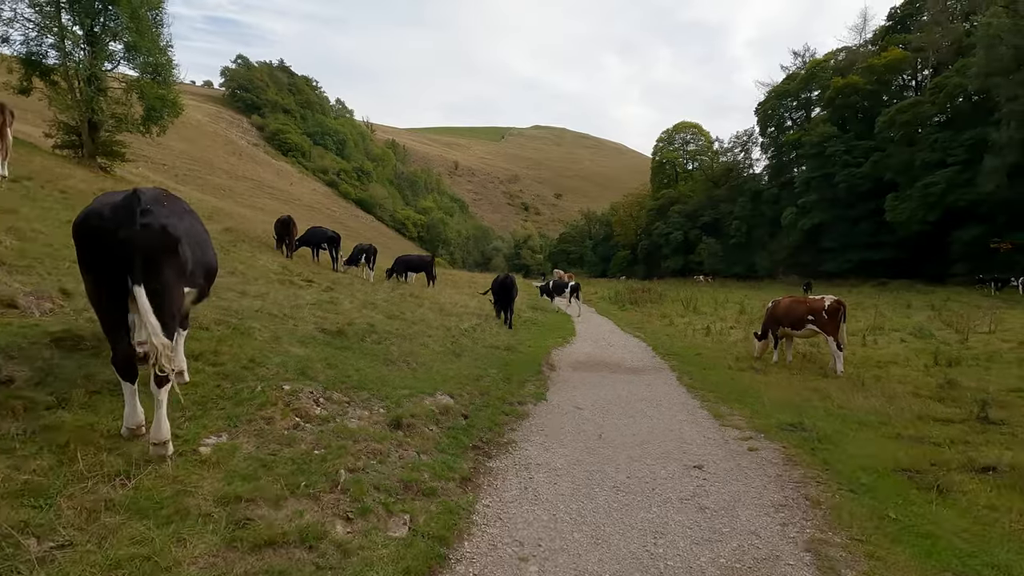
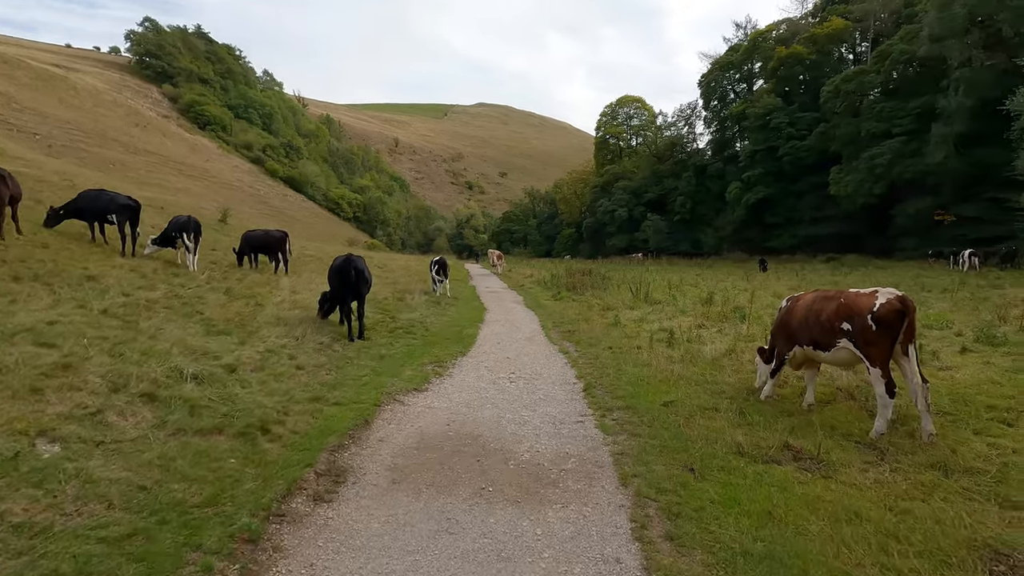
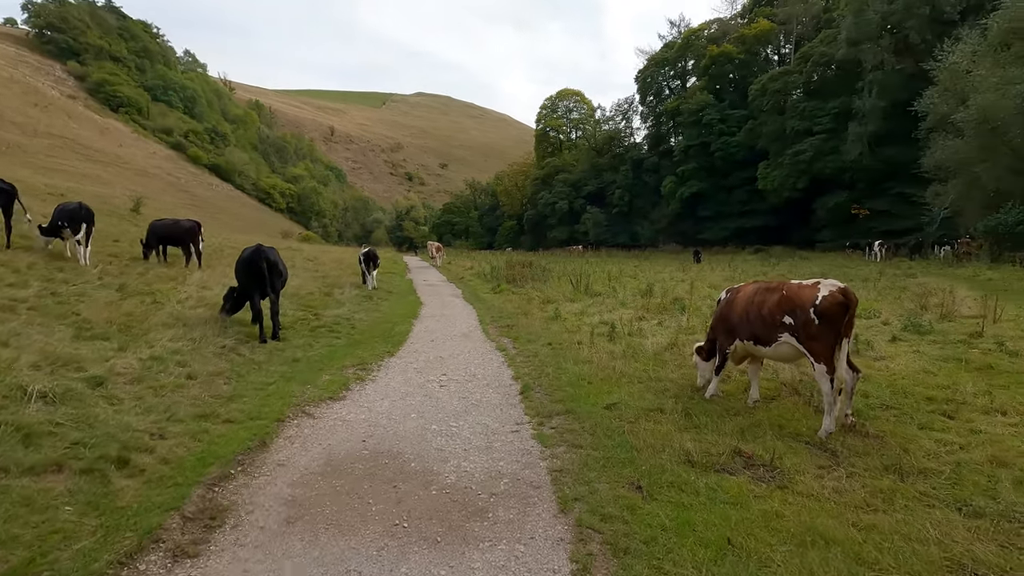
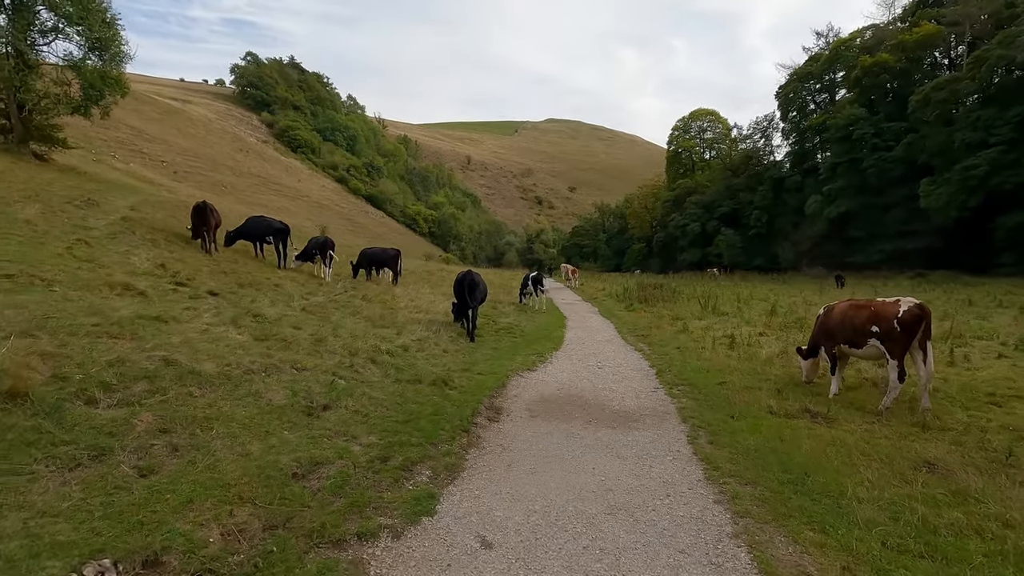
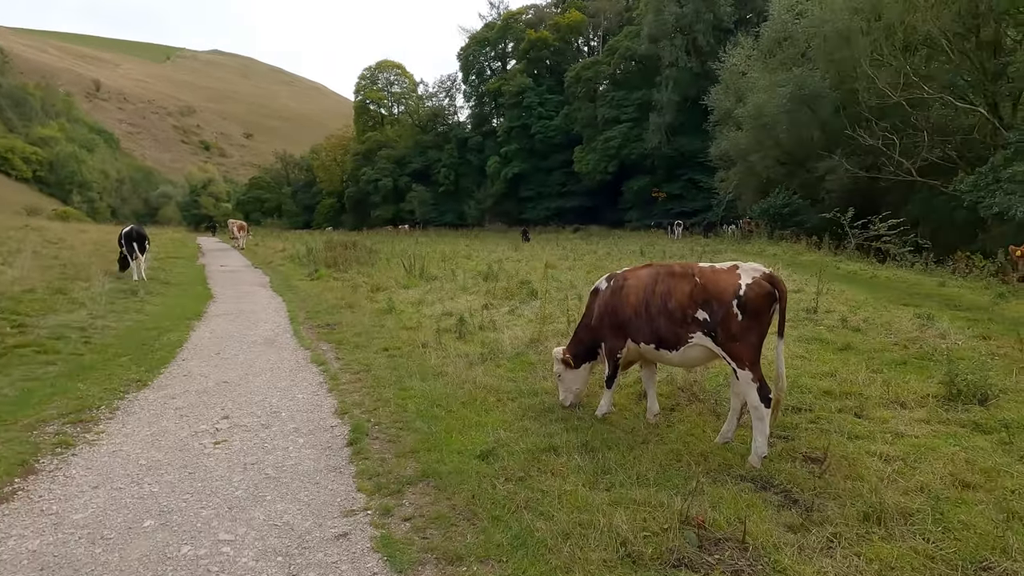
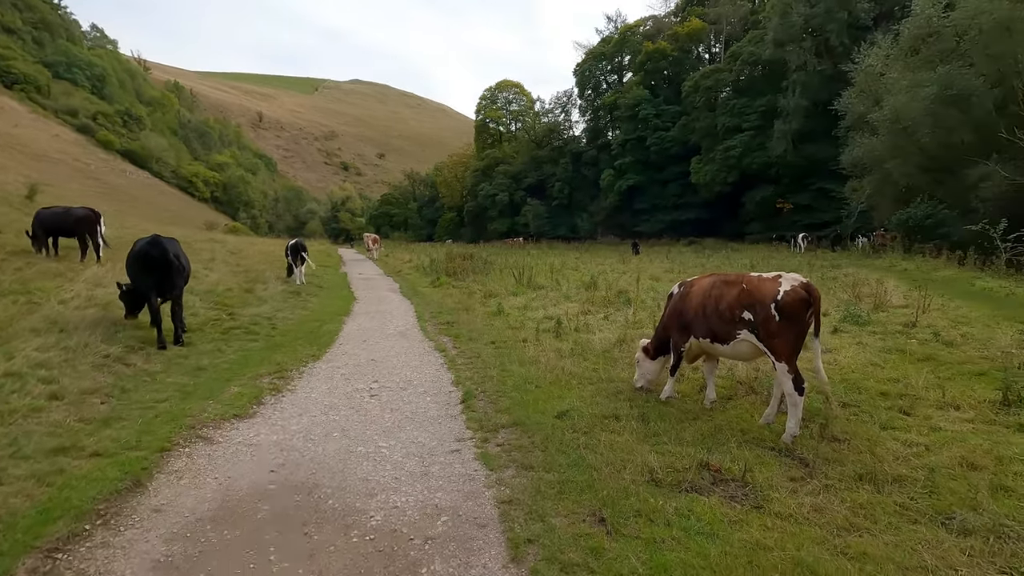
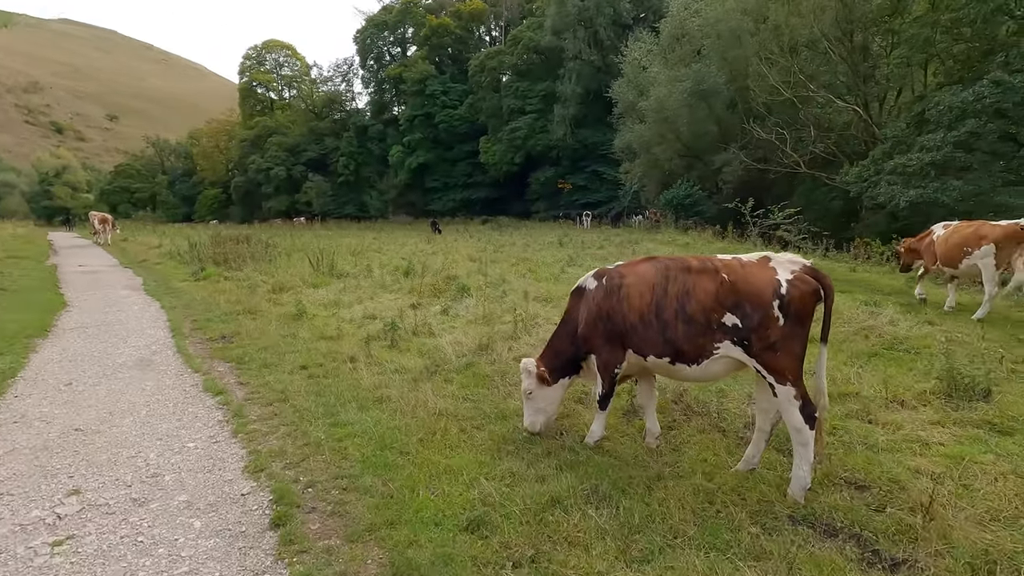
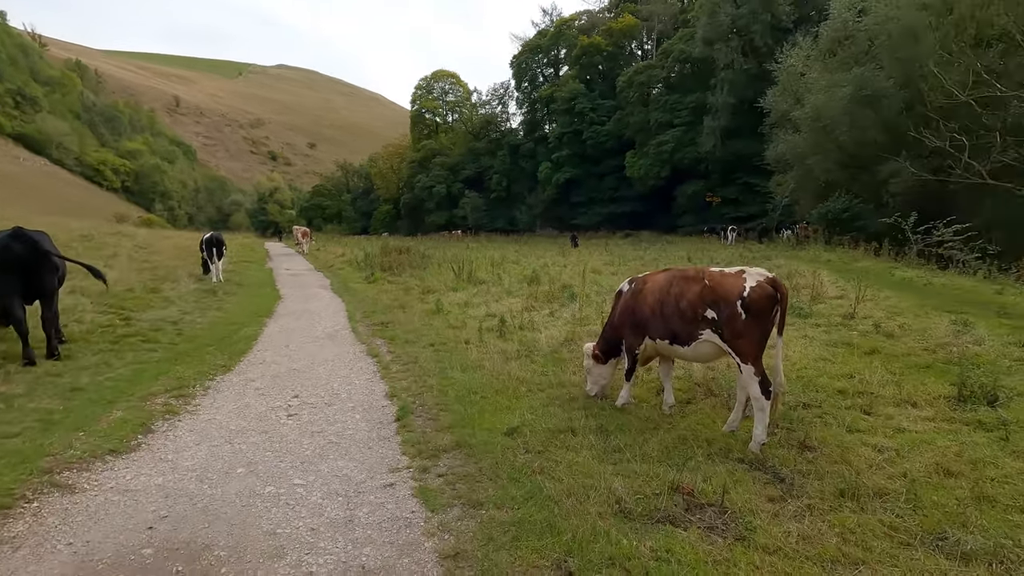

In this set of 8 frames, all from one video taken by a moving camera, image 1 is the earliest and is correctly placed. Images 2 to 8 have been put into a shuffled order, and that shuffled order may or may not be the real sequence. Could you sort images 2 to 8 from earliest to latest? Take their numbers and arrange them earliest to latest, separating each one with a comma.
4, 2, 3, 6, 8, 5, 7
